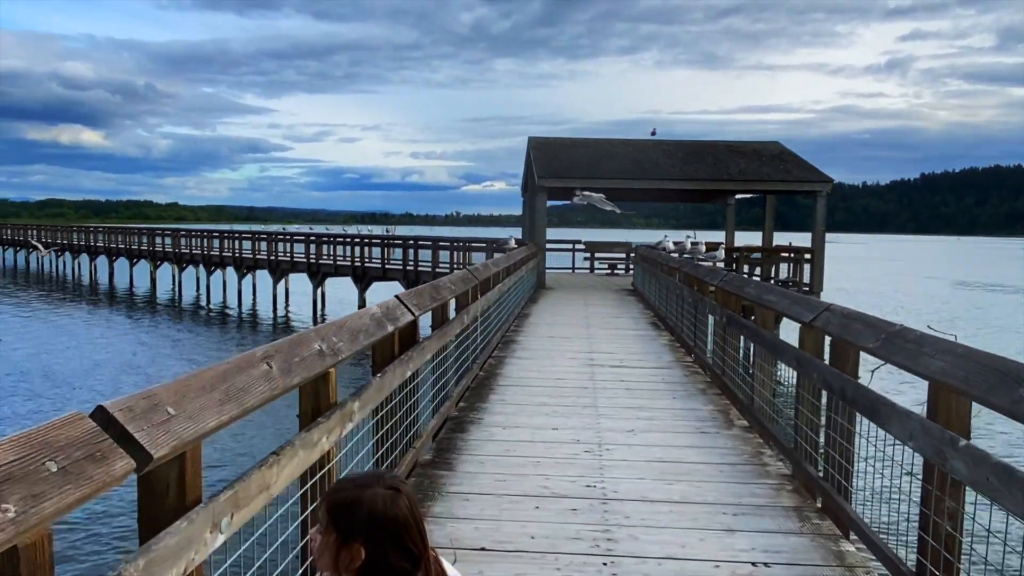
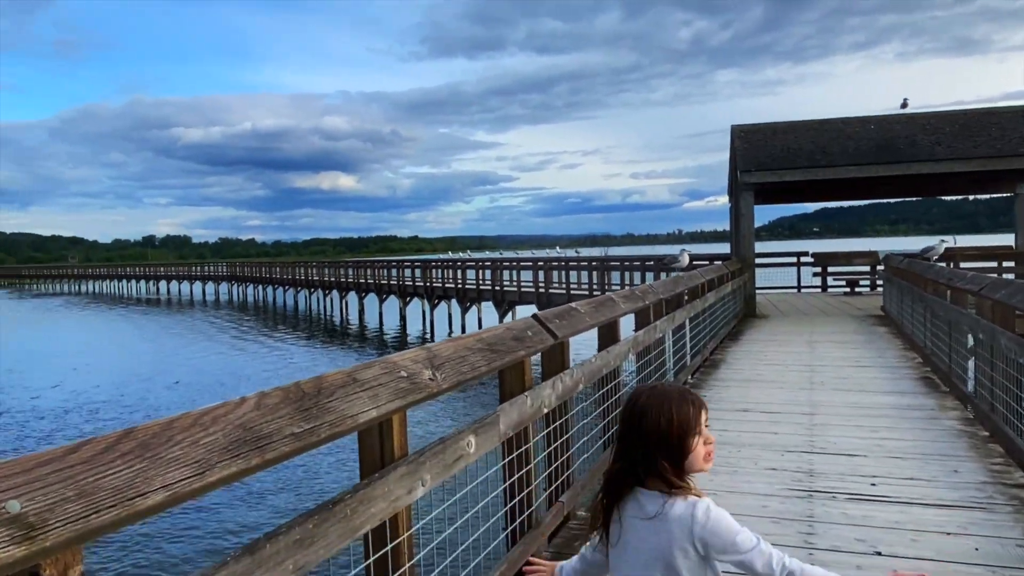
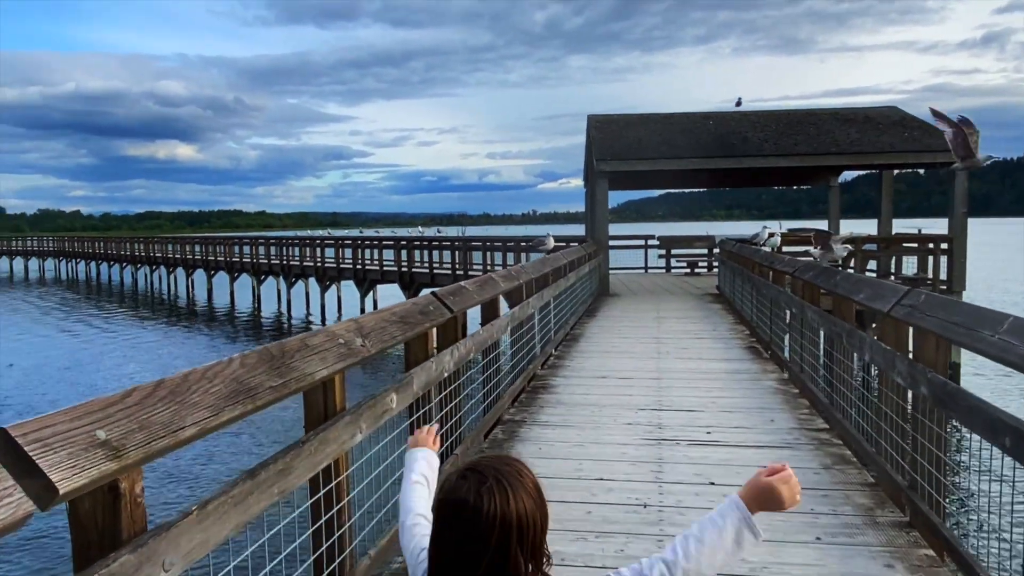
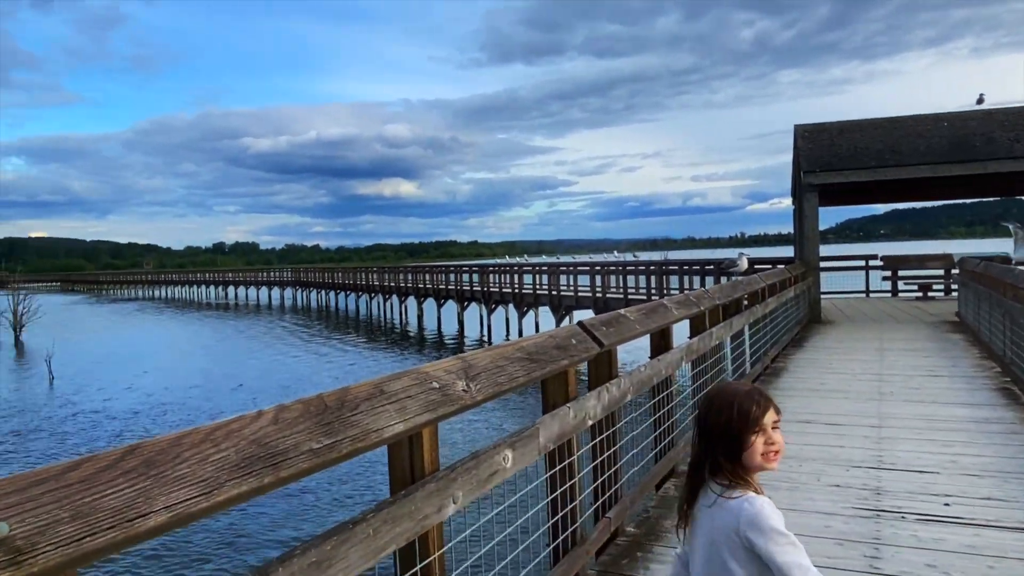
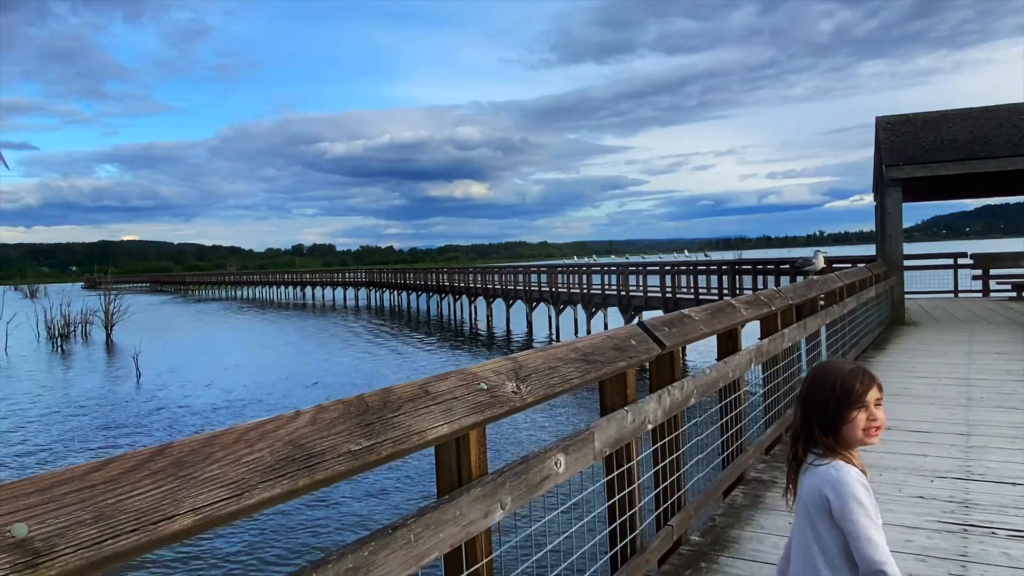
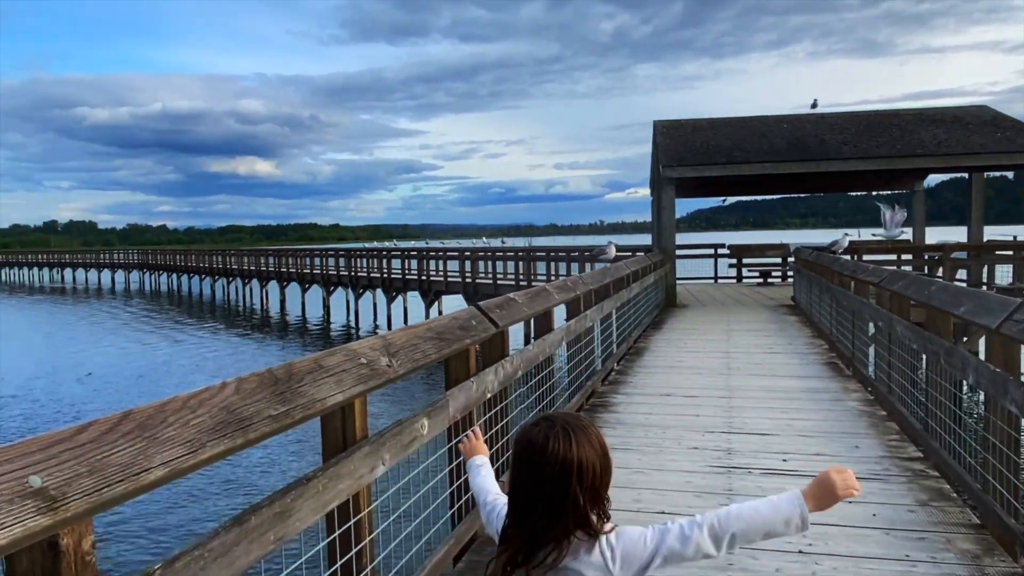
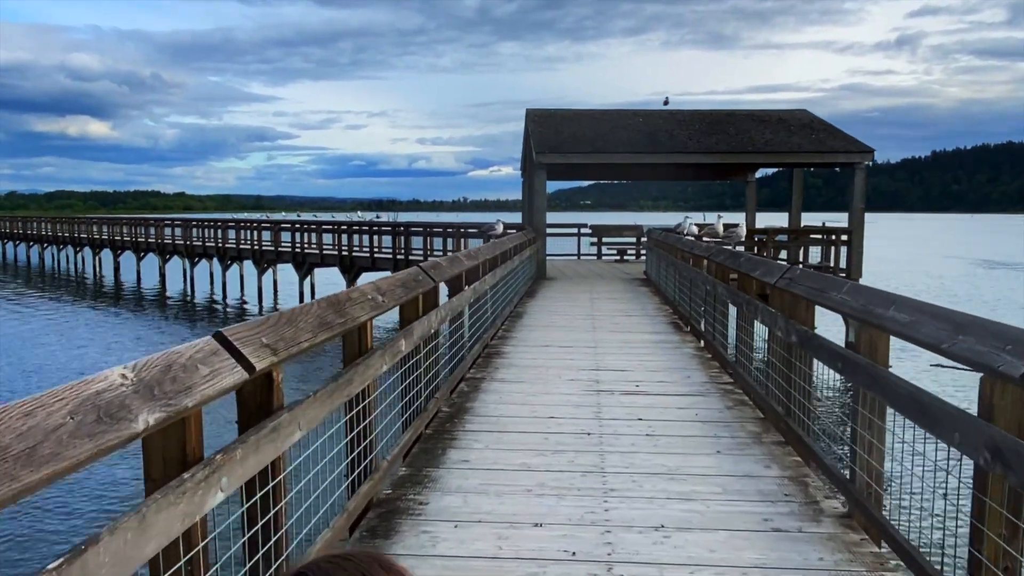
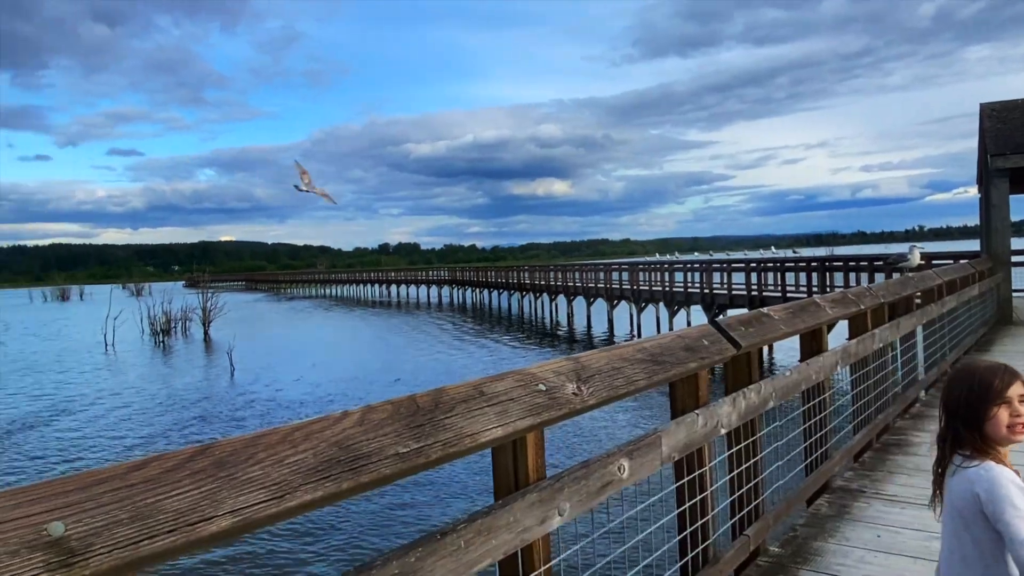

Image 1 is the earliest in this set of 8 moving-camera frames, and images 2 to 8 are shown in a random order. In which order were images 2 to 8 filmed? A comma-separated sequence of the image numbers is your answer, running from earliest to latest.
7, 3, 6, 2, 4, 5, 8
